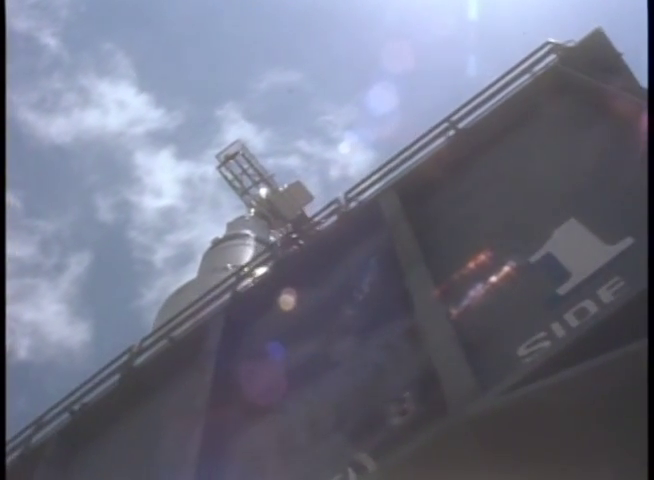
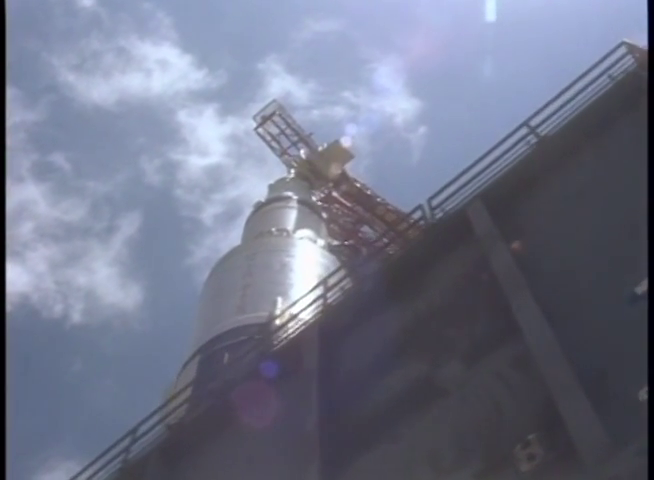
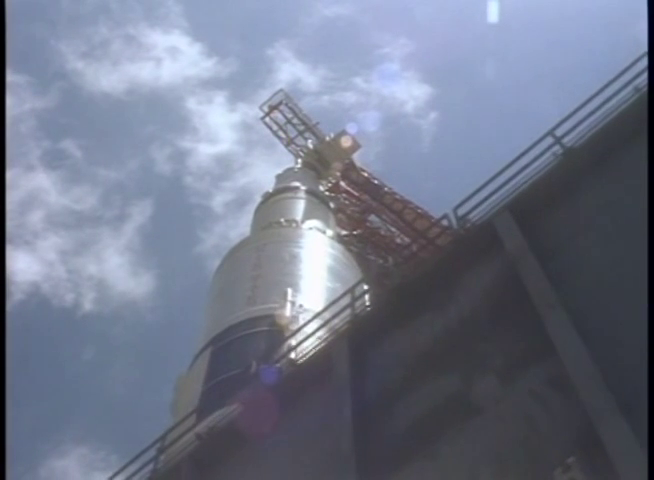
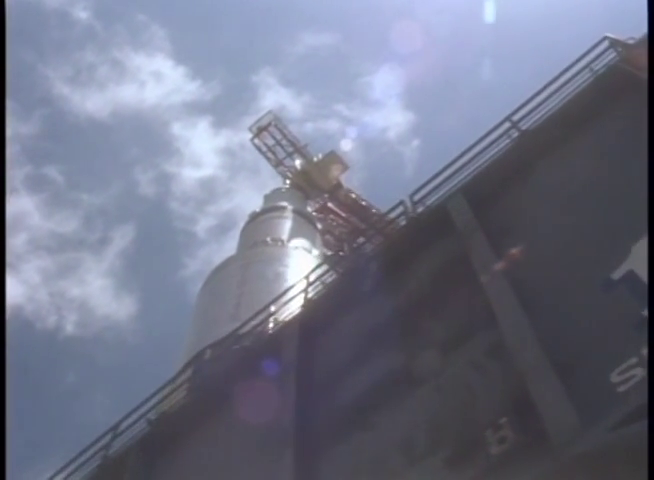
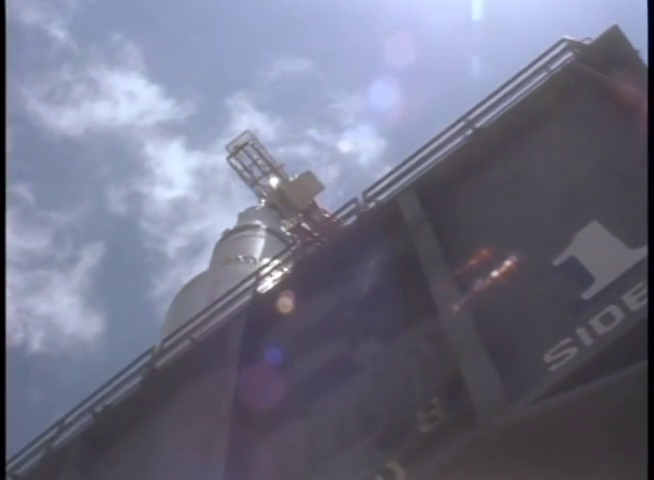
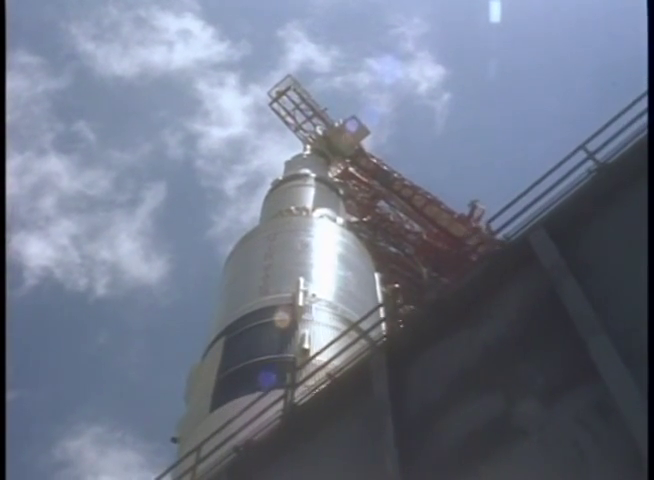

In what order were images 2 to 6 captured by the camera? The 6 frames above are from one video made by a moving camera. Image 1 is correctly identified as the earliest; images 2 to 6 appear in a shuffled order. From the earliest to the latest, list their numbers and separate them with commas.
5, 4, 2, 3, 6
